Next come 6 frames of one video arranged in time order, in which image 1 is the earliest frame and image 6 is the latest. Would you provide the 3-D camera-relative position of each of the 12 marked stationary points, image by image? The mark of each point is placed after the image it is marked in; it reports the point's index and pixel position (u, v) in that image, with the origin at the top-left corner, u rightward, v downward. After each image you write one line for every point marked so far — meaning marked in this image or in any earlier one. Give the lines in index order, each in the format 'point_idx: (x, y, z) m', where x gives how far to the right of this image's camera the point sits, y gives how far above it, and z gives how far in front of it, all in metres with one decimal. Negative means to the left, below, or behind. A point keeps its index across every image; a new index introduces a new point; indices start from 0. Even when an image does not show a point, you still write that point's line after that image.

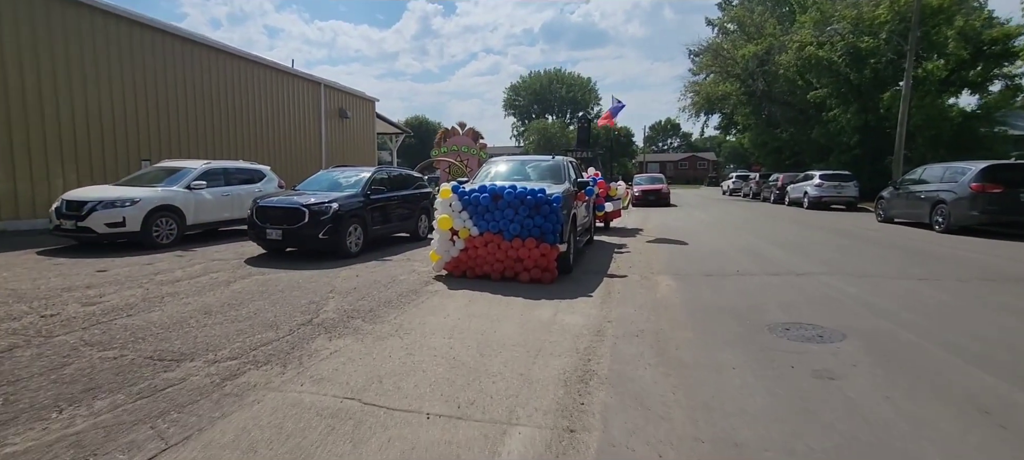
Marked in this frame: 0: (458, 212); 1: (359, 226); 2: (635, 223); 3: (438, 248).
0: (-0.8, +0.3, +7.2) m
1: (-3.0, +0.1, +9.0) m
2: (+4.6, +0.2, +17.3) m
3: (-1.1, -0.3, +7.2) m
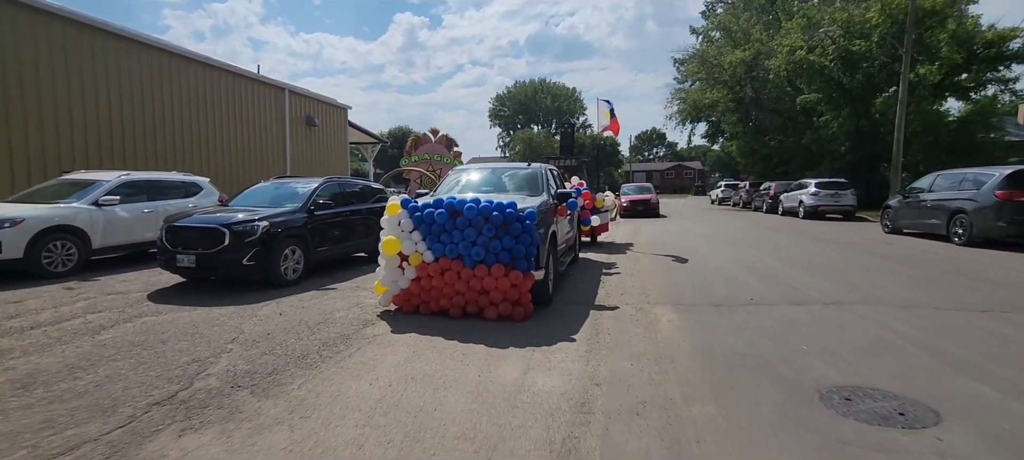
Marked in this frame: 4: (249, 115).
0: (-1.3, 0.0, +5.8) m
1: (-3.5, -0.3, +7.6) m
2: (+3.8, -0.3, +16.0) m
3: (-1.6, -0.6, +5.8) m
4: (-10.2, +4.5, +18.2) m
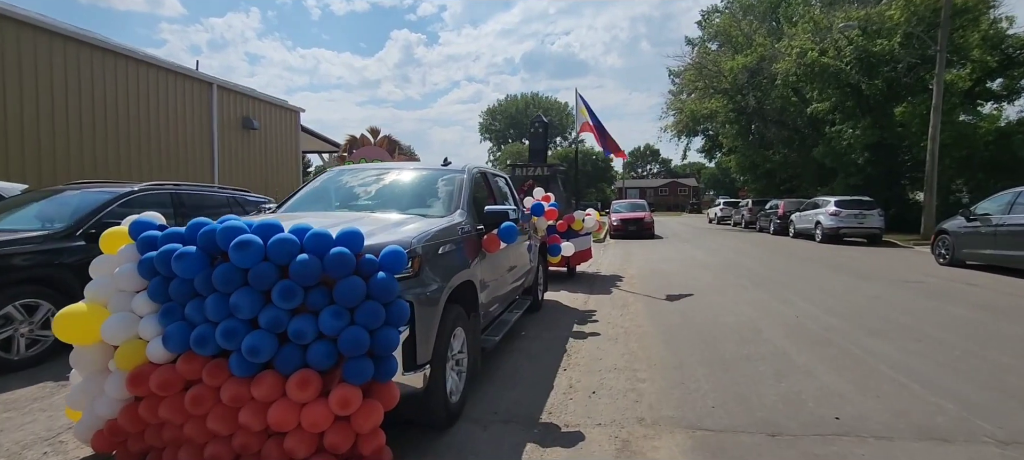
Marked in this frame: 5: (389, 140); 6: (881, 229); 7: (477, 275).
0: (-2.2, -0.4, +2.7) m
1: (-4.4, -0.7, +4.4) m
2: (+2.8, -1.0, +12.9) m
3: (-2.5, -0.9, +2.7) m
4: (-11.3, +3.8, +15.1) m
5: (-3.3, +2.4, +12.6) m
6: (+14.0, +0.1, +17.7) m
7: (-0.3, -0.4, +4.0) m
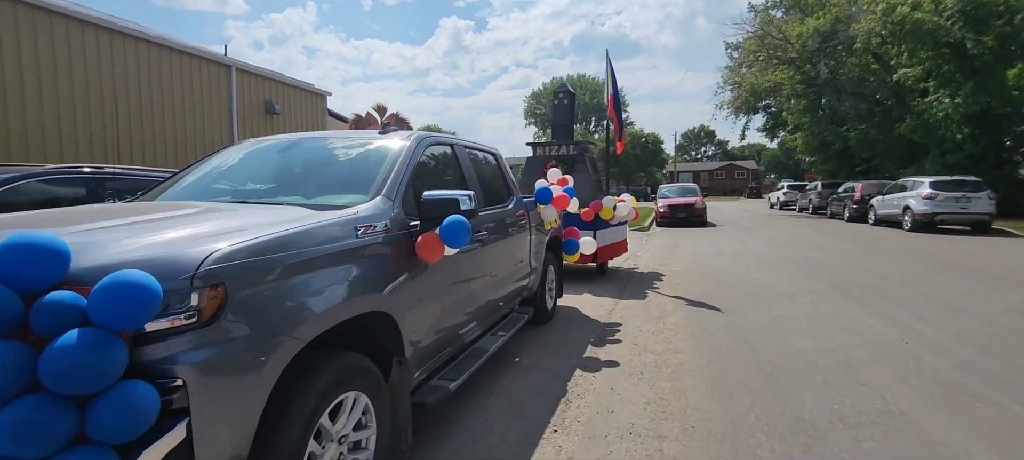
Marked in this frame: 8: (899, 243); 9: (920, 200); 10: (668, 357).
0: (-2.7, -0.4, +1.5) m
1: (-4.7, -0.7, +3.4) m
2: (+3.4, -0.7, +11.1) m
3: (-3.0, -1.0, +1.5) m
4: (-10.4, +4.1, +14.6) m
5: (-2.7, +2.7, +11.4) m
6: (+15.0, +0.5, +14.7) m
7: (-0.6, -0.4, +2.6) m
8: (+10.3, -0.3, +12.4) m
9: (+13.4, +1.0, +15.4) m
10: (+1.6, -1.3, +4.7) m
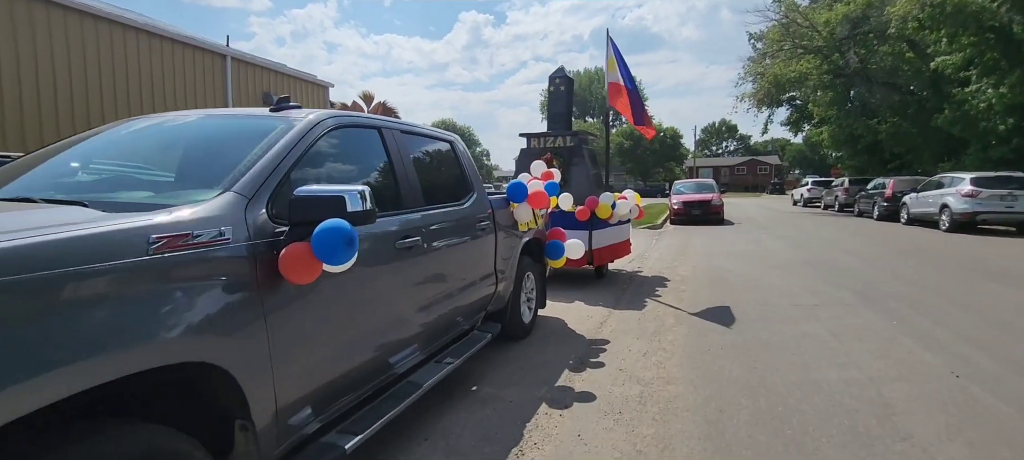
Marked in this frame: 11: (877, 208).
0: (-3.1, -0.4, +0.8) m
1: (-5.1, -0.7, +2.8) m
2: (+3.3, -0.7, +10.2) m
3: (-3.4, -1.0, +0.8) m
4: (-10.3, +4.3, +14.1) m
5: (-2.8, +2.8, +10.6) m
6: (+15.0, +0.4, +13.3) m
7: (-1.0, -0.4, +1.8) m
8: (+10.2, -0.4, +11.2) m
9: (+13.4, +1.0, +14.1) m
10: (+1.2, -1.3, +3.9) m
11: (+15.1, +0.9, +19.3) m
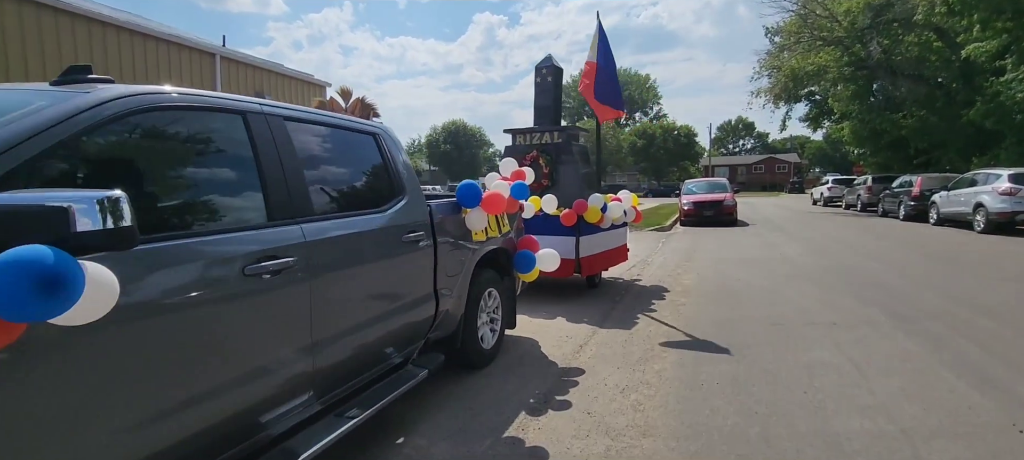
0: (-3.7, -0.5, +0.1) m
1: (-5.6, -0.8, +2.2) m
2: (+3.0, -0.8, +9.3) m
3: (-4.0, -1.1, +0.1) m
4: (-10.5, +4.1, +13.7) m
5: (-3.1, +2.7, +9.9) m
6: (+14.9, +0.4, +12.1) m
7: (-1.6, -0.5, +1.1) m
8: (+10.0, -0.4, +10.1) m
9: (+13.3, +0.9, +12.8) m
10: (+0.8, -1.4, +3.1) m
11: (+15.1, +0.9, +18.0) m
